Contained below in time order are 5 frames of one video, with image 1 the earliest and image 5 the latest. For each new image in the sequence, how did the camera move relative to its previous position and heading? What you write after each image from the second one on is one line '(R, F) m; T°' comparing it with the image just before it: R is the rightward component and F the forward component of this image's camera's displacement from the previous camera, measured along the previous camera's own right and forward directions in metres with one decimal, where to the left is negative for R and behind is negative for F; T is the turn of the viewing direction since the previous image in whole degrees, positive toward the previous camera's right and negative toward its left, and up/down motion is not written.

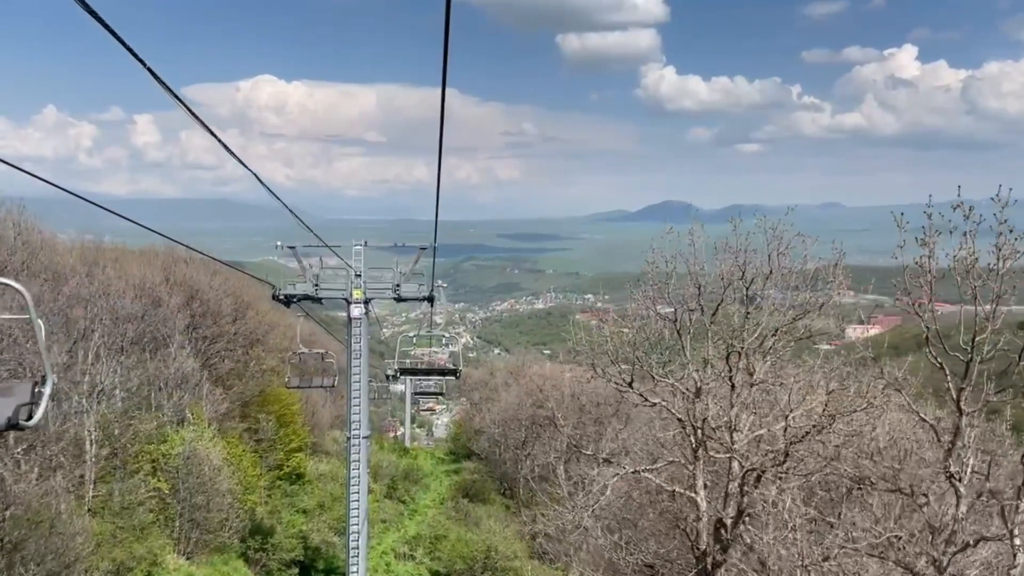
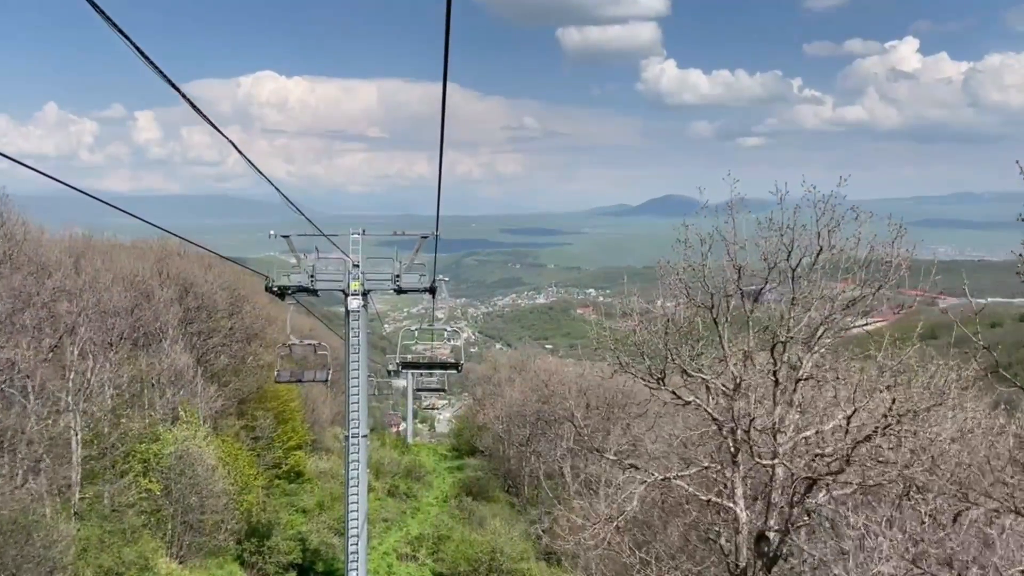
(-0.1, +0.8) m; 0°
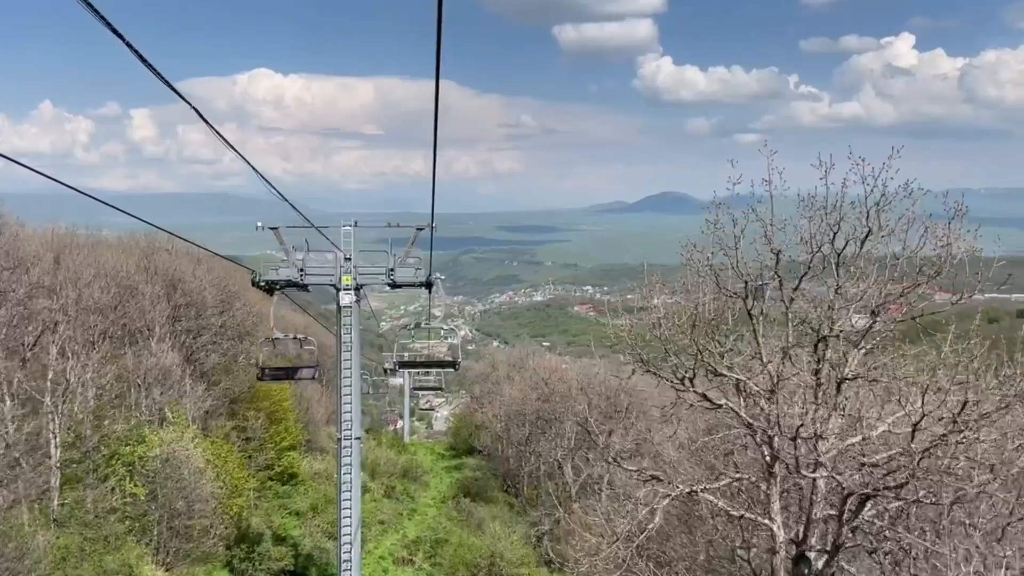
(-0.1, +0.7) m; 0°
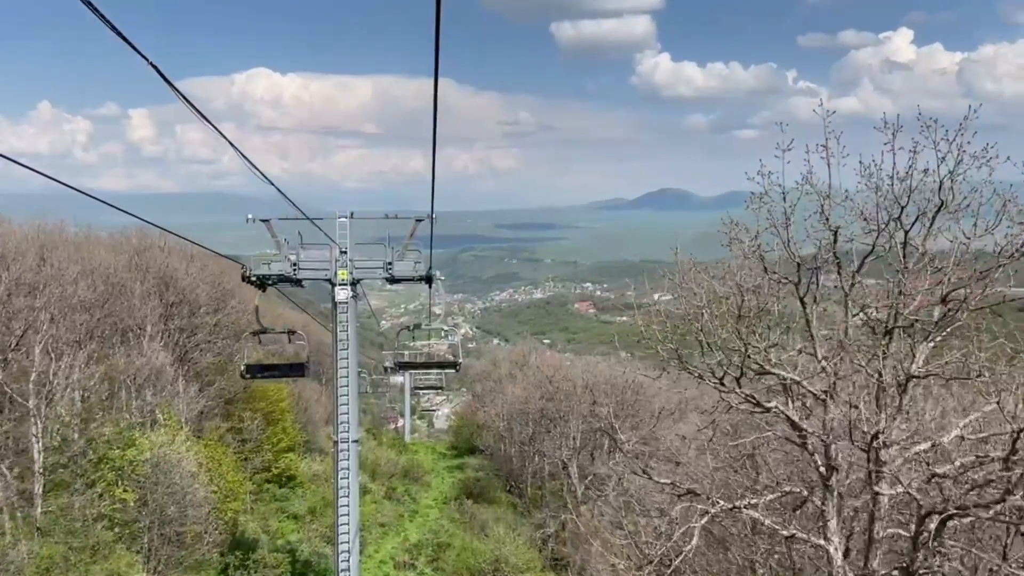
(-0.1, +0.7) m; 0°
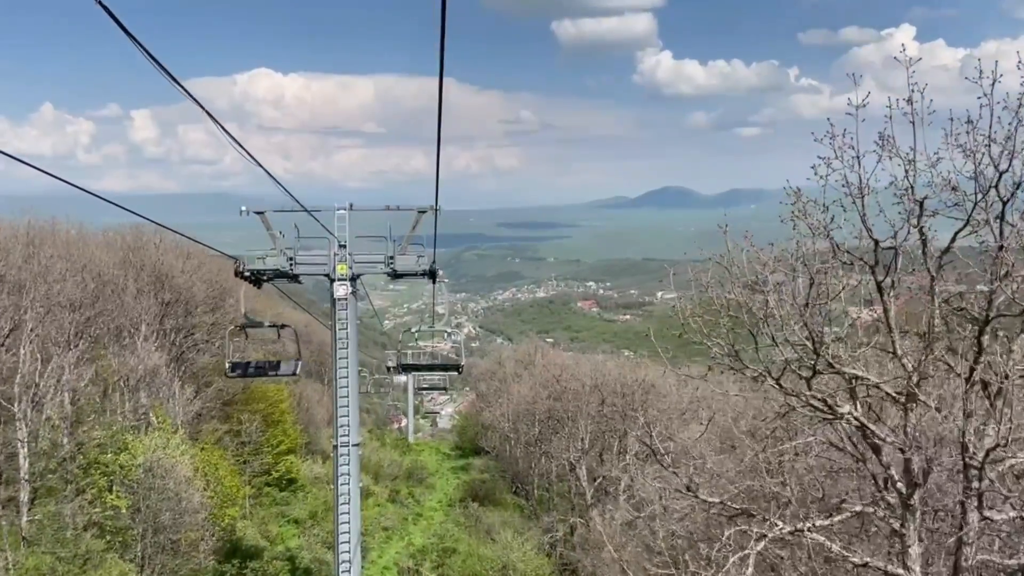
(-0.1, +0.7) m; 0°
